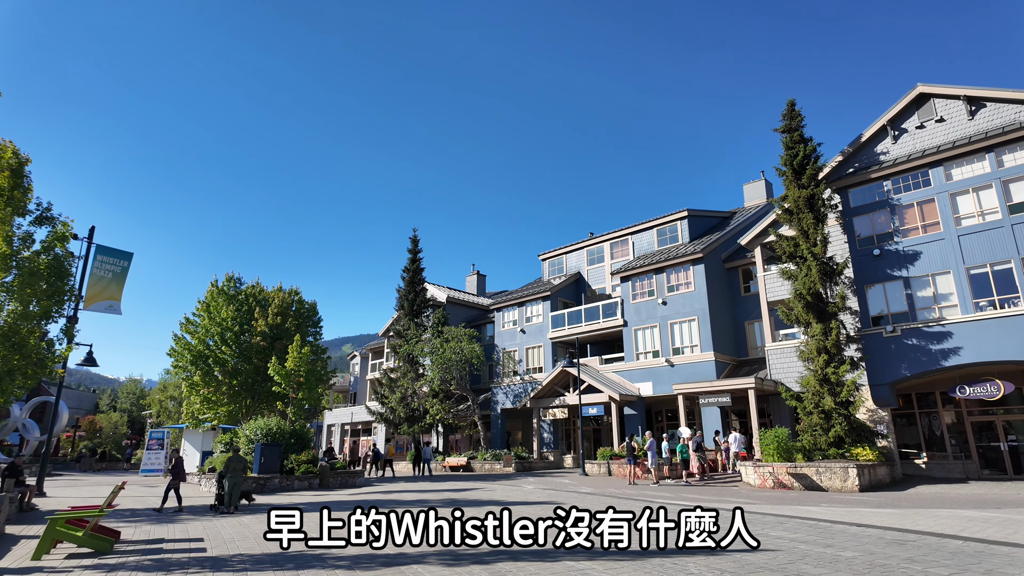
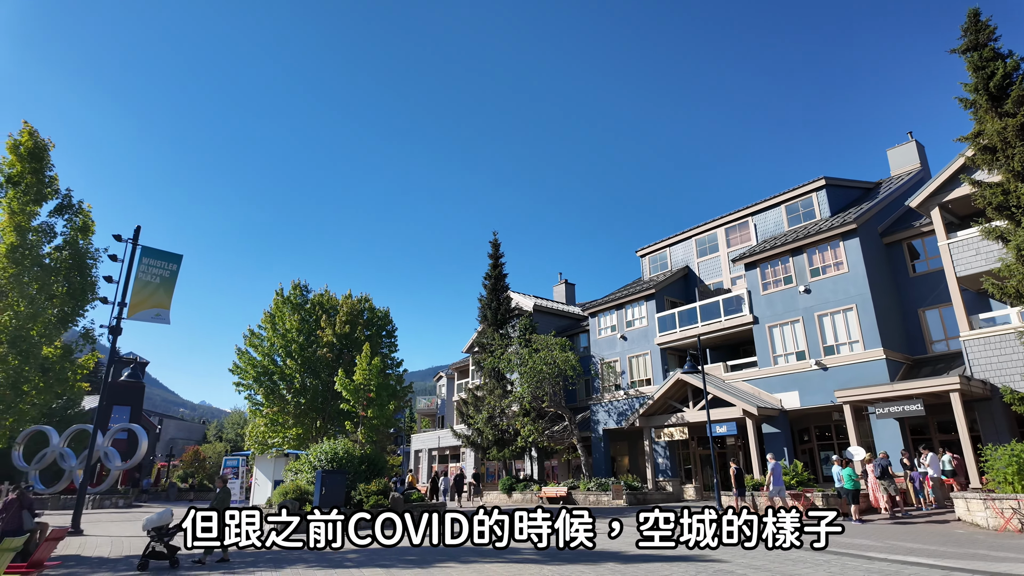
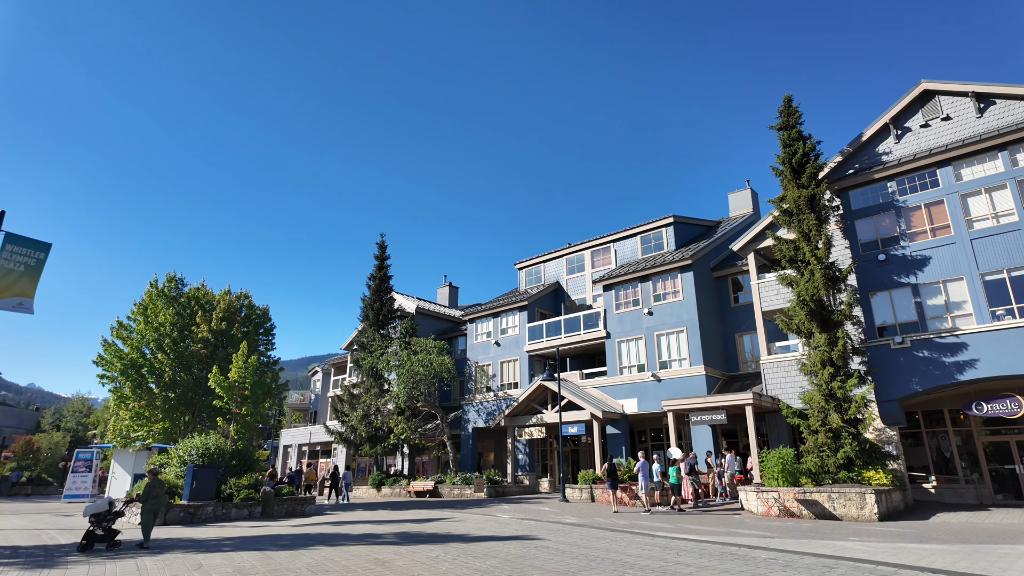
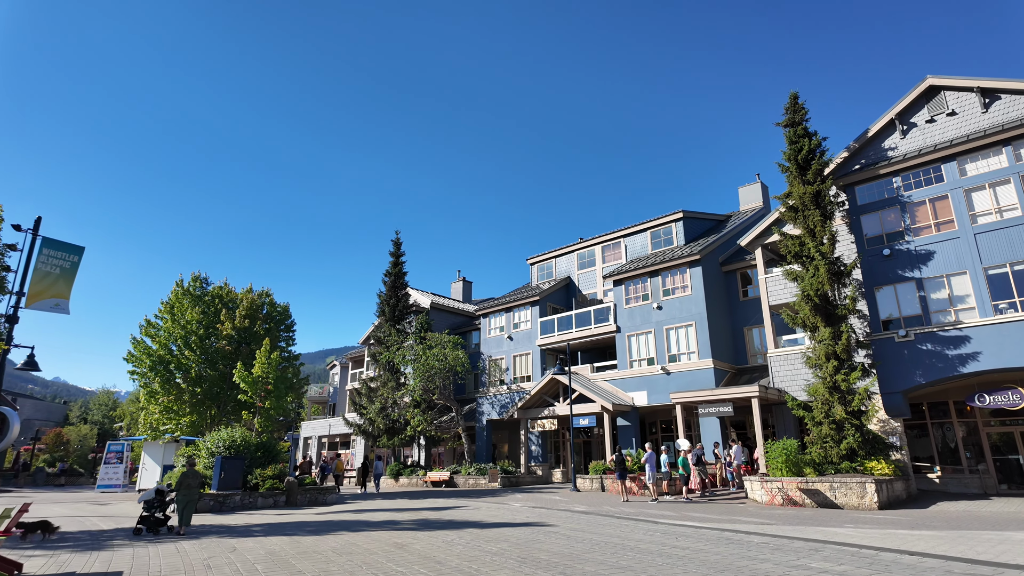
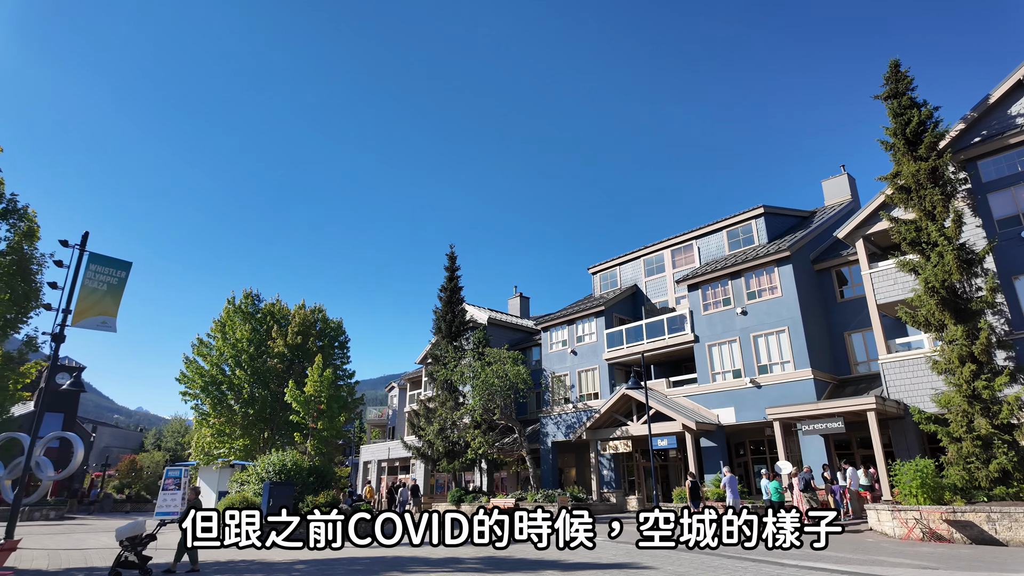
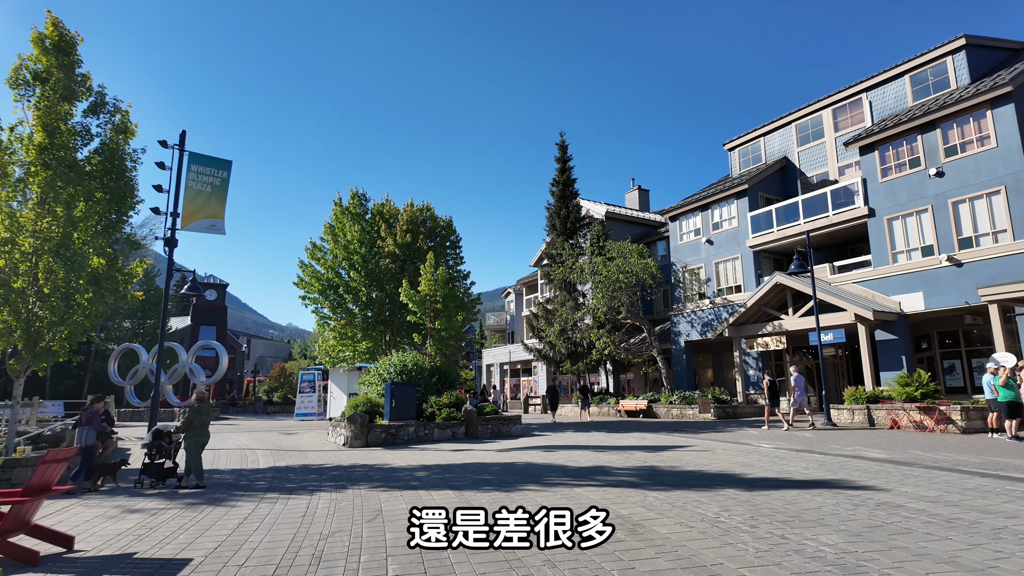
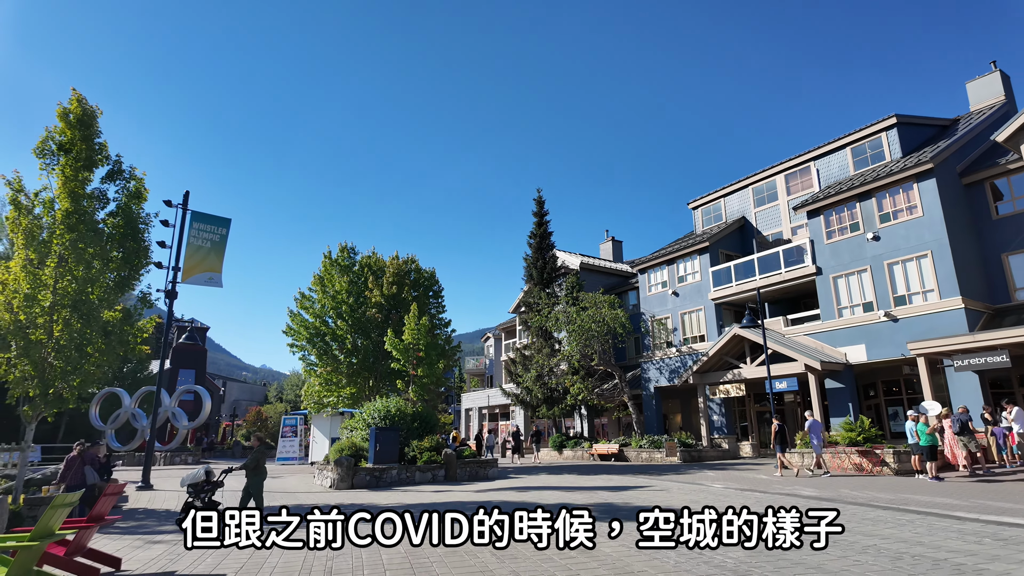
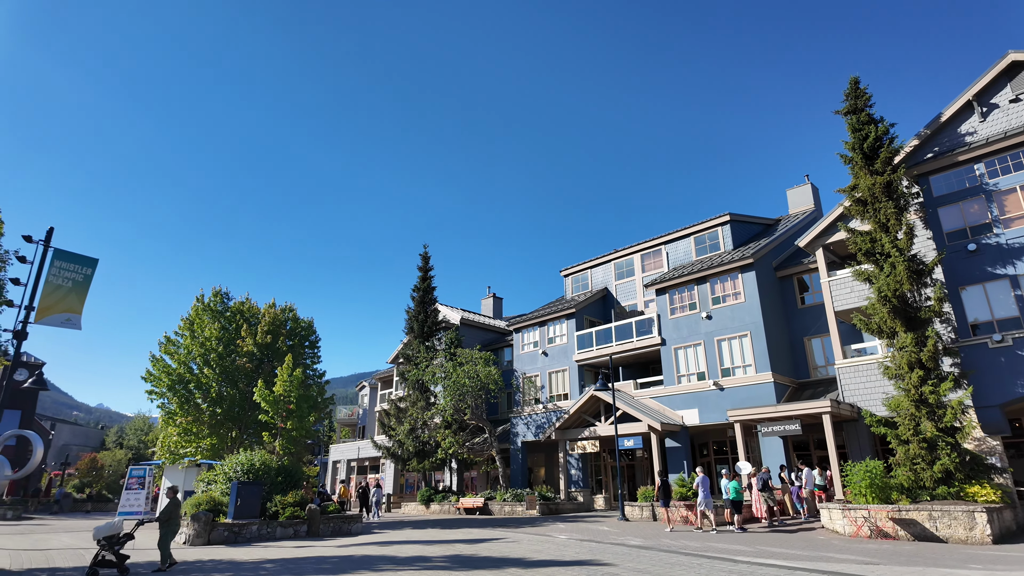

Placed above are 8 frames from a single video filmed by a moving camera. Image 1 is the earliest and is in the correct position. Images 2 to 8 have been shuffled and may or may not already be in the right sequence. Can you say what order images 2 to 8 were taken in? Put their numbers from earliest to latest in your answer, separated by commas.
4, 3, 8, 5, 2, 7, 6
